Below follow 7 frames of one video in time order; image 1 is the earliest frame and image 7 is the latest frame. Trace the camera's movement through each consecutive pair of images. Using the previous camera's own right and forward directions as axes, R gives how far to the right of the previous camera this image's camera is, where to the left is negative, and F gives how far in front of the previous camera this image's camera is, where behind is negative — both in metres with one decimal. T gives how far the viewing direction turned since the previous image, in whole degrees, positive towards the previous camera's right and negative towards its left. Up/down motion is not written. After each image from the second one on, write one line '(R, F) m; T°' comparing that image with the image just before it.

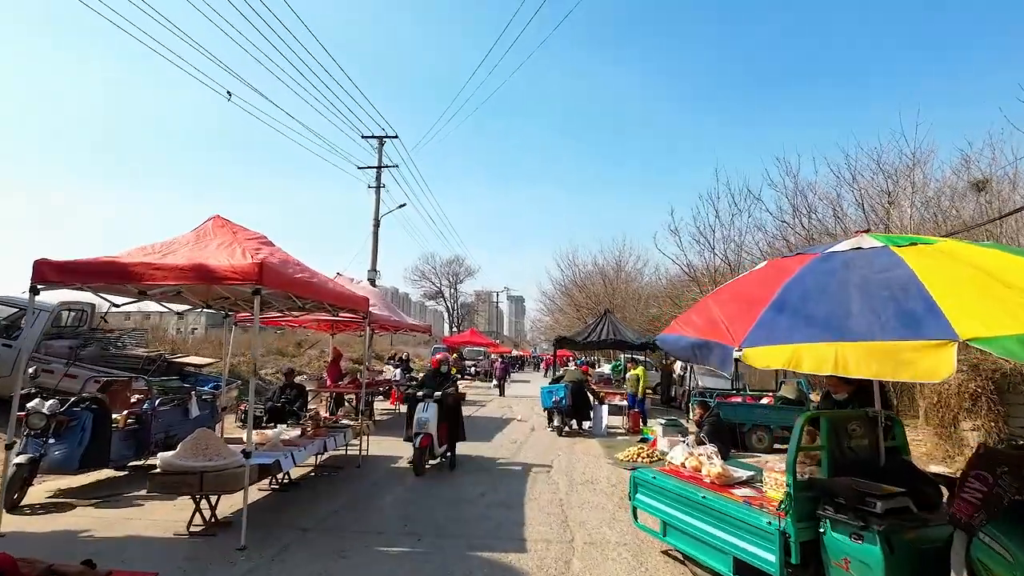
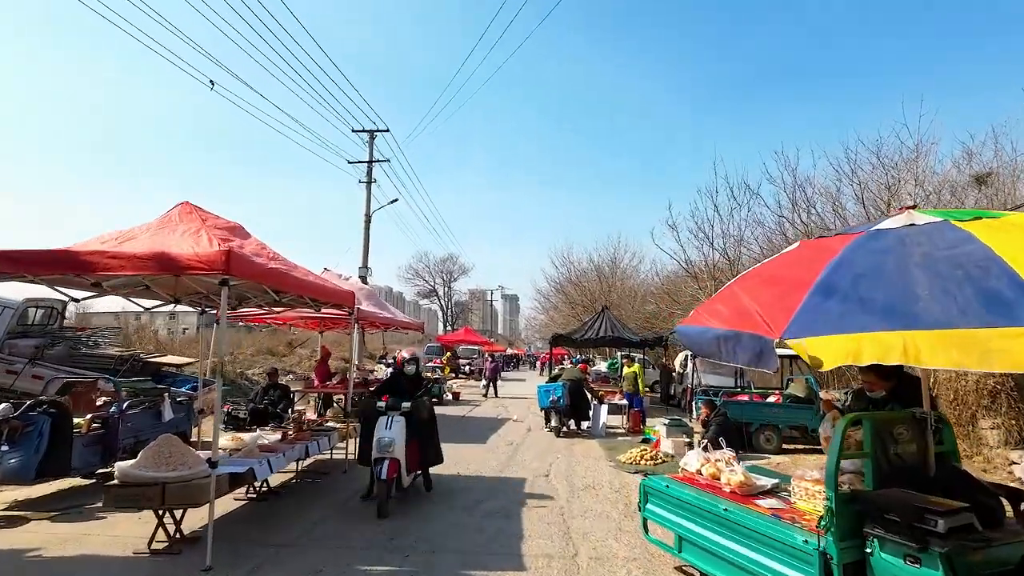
(0.0, +0.6) m; +1°
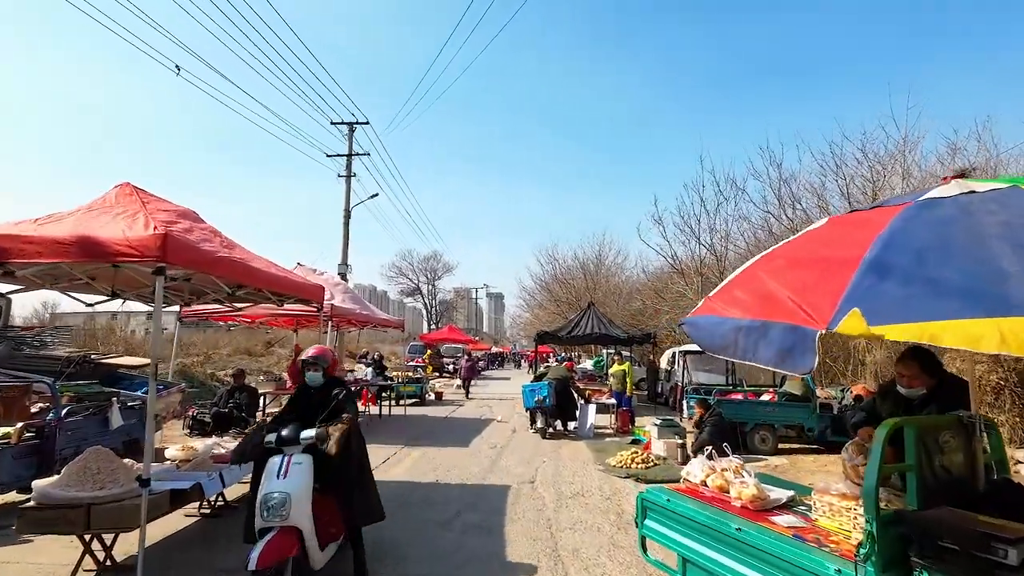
(0.0, +0.7) m; +1°
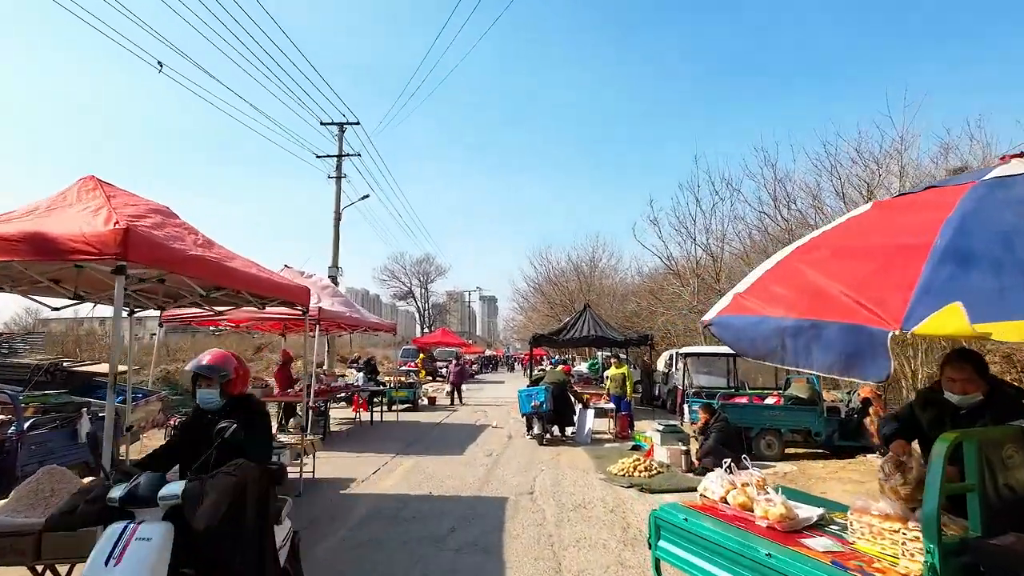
(0.0, +0.4) m; +1°
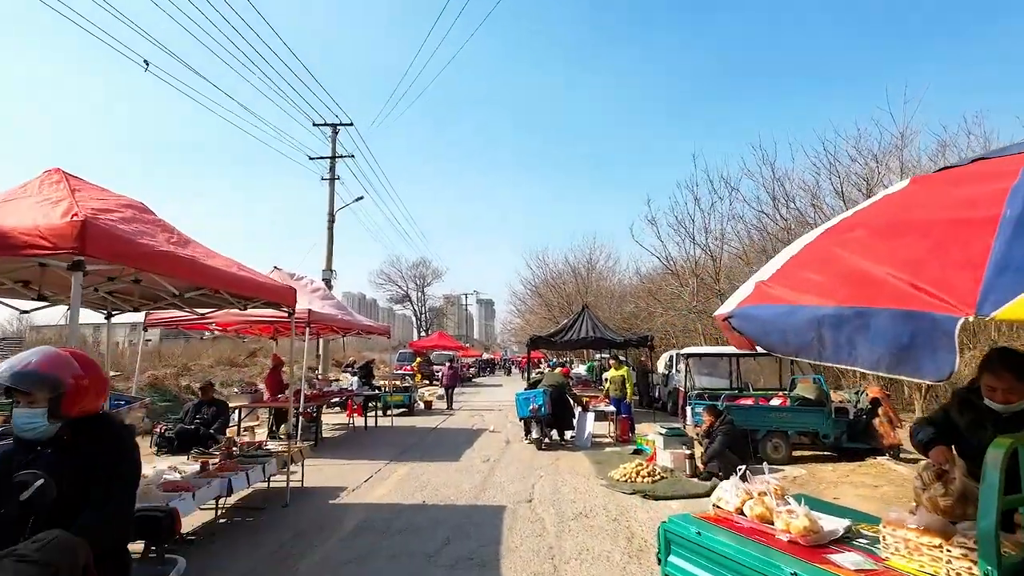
(0.0, +0.4) m; 0°
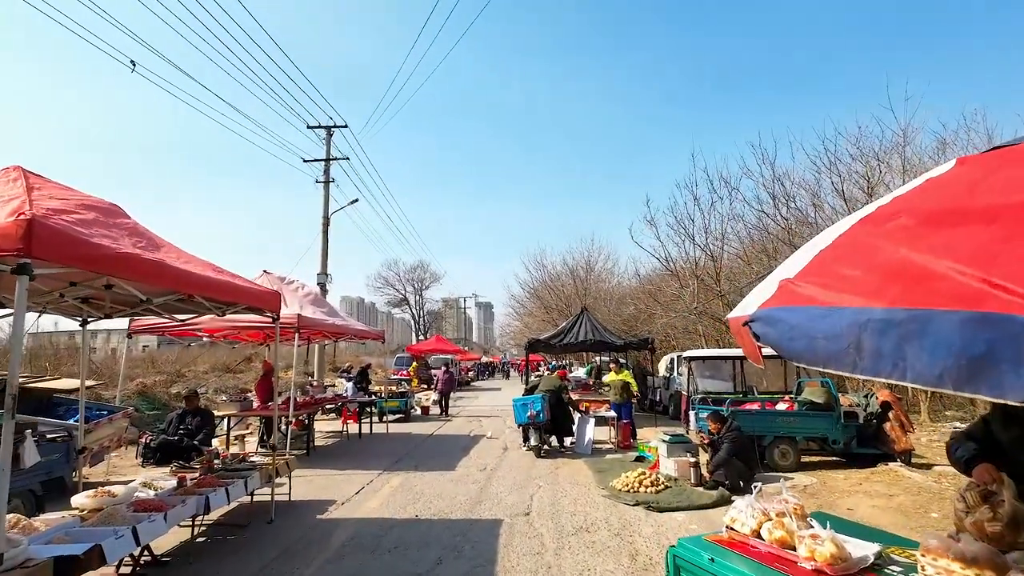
(0.0, +0.4) m; 0°
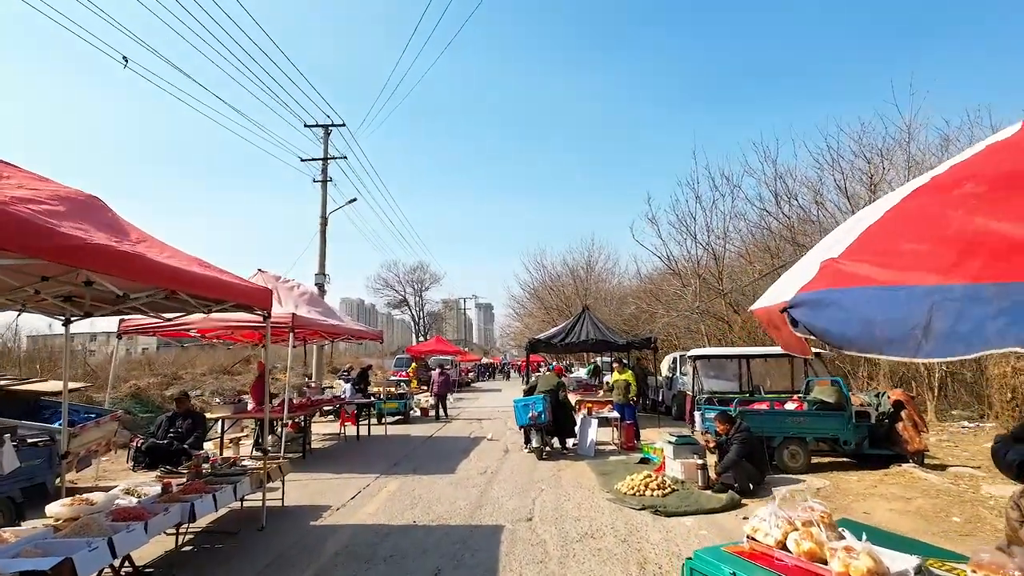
(0.0, +0.3) m; 0°
